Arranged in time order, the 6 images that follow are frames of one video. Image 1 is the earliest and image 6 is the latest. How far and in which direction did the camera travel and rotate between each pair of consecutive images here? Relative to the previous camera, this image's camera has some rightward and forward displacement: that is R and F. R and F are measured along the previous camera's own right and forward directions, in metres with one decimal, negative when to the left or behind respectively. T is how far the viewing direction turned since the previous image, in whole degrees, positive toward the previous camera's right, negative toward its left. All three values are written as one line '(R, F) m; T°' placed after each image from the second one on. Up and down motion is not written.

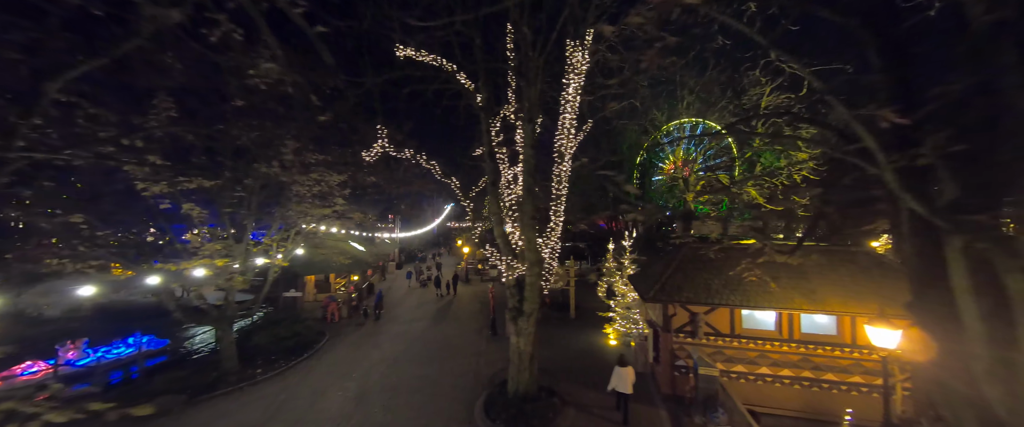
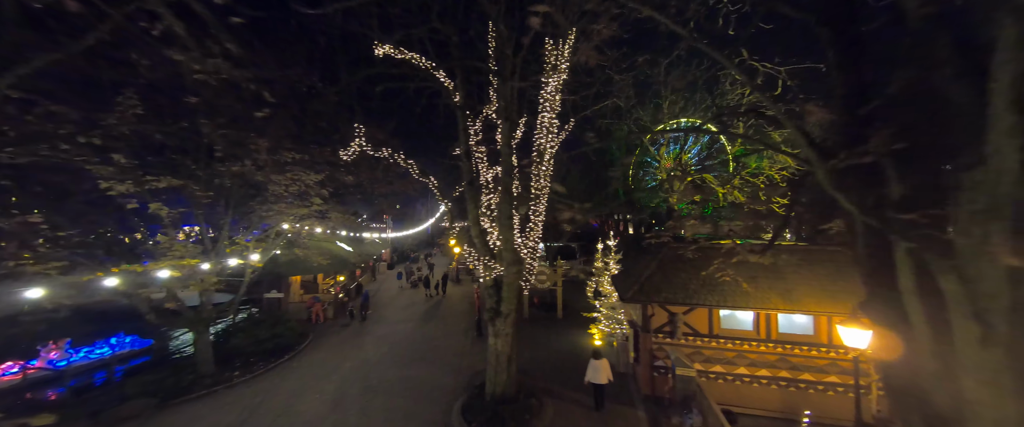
(+0.4, +0.1) m; +1°
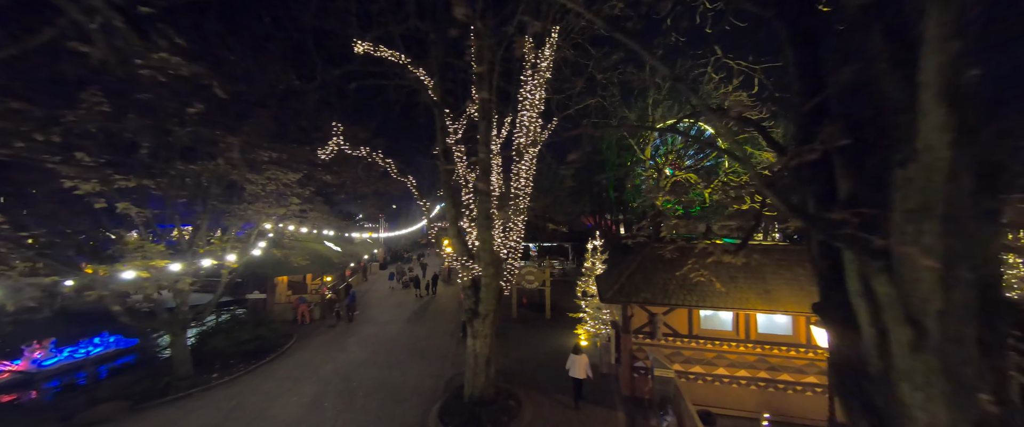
(+0.4, +0.1) m; 0°
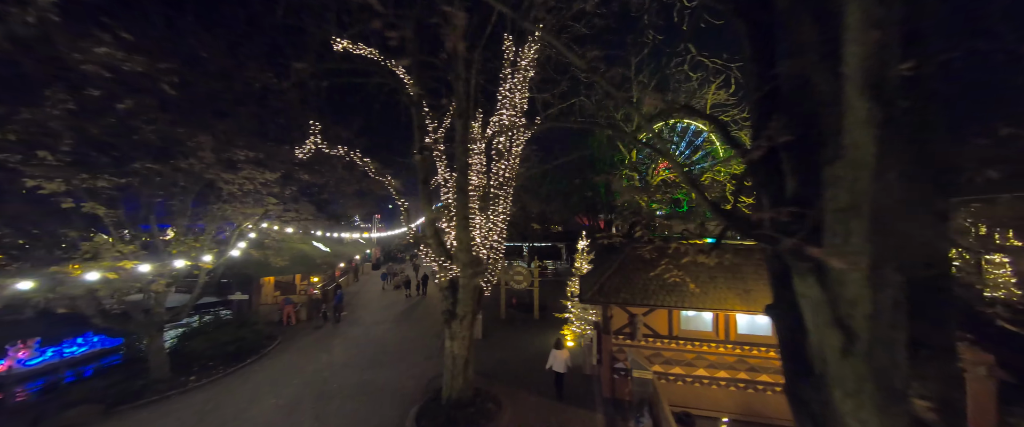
(+0.4, +0.1) m; 0°
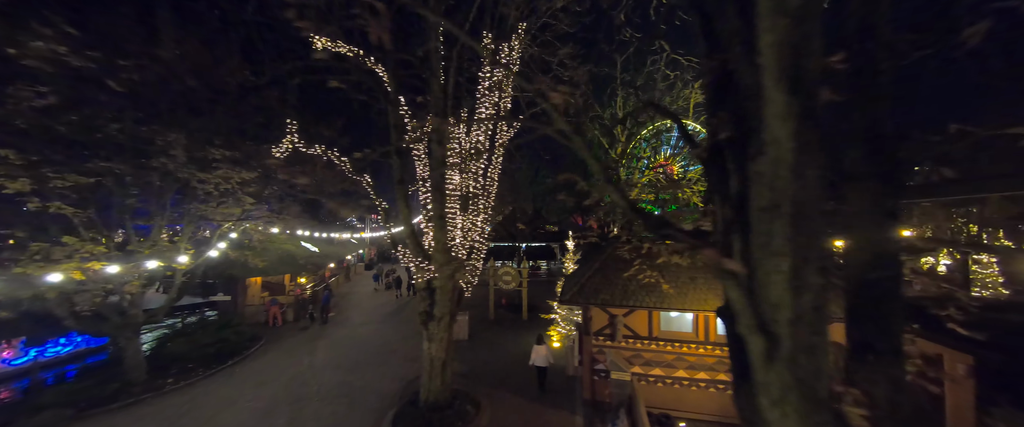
(+0.4, +0.1) m; 0°
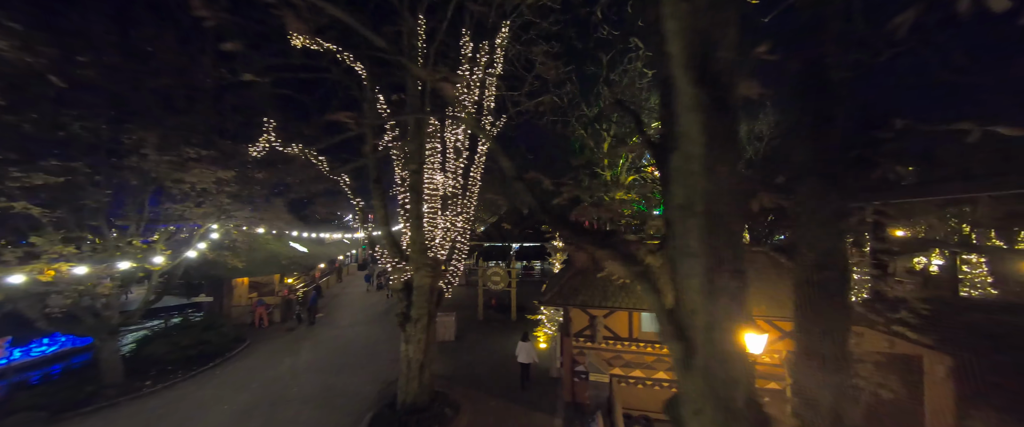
(+0.4, +0.1) m; 0°
